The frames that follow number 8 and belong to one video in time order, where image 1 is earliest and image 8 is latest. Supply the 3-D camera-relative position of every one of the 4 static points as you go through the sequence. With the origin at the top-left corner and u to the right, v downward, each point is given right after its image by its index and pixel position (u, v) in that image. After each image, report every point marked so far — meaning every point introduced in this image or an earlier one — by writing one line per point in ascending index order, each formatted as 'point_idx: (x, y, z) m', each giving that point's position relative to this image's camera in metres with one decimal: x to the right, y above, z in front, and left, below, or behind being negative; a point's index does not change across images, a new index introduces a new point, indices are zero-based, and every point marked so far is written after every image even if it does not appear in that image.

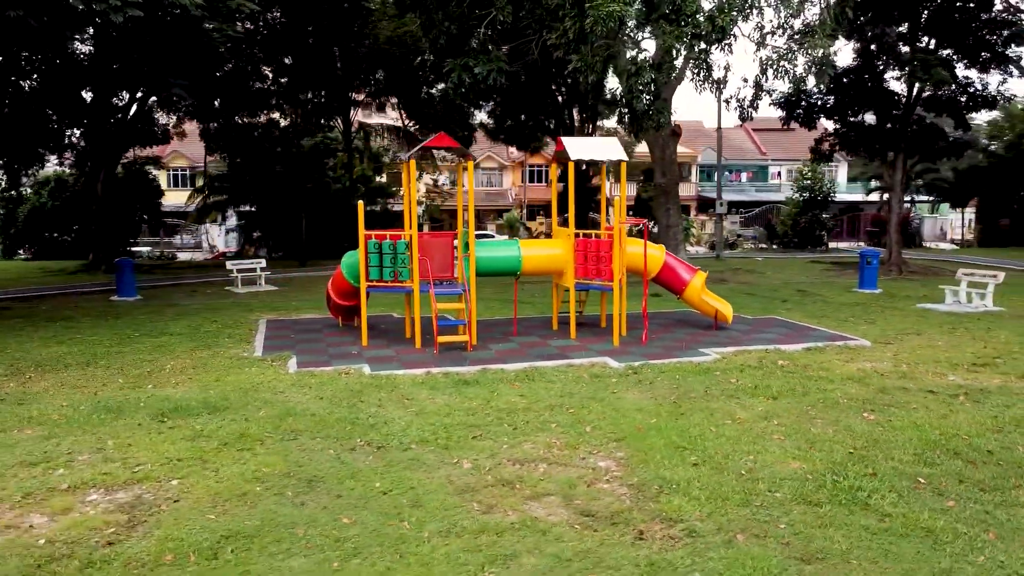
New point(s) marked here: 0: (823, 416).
0: (+2.3, -0.9, +5.9) m
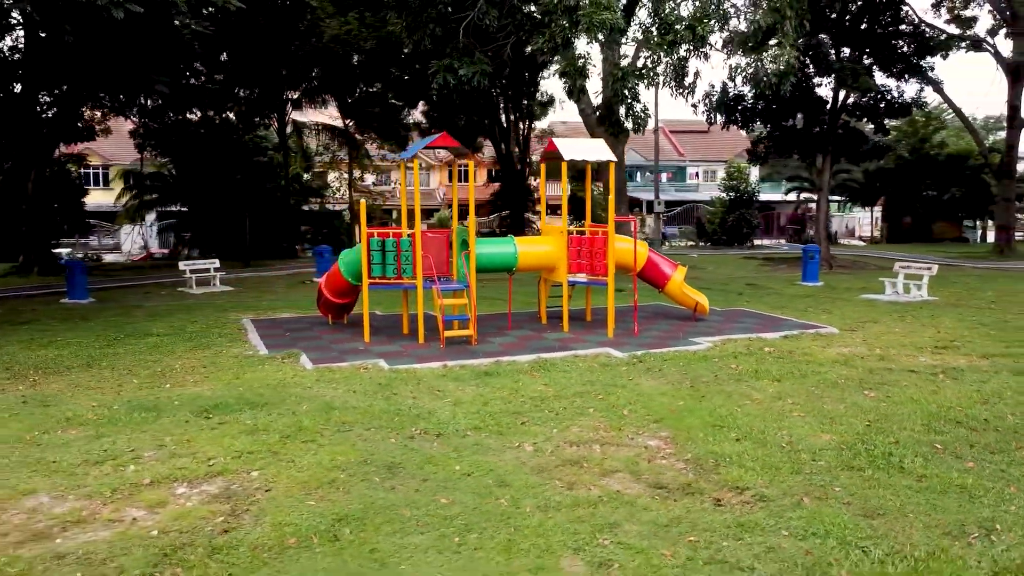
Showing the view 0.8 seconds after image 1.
0: (+2.6, -0.9, +6.5) m
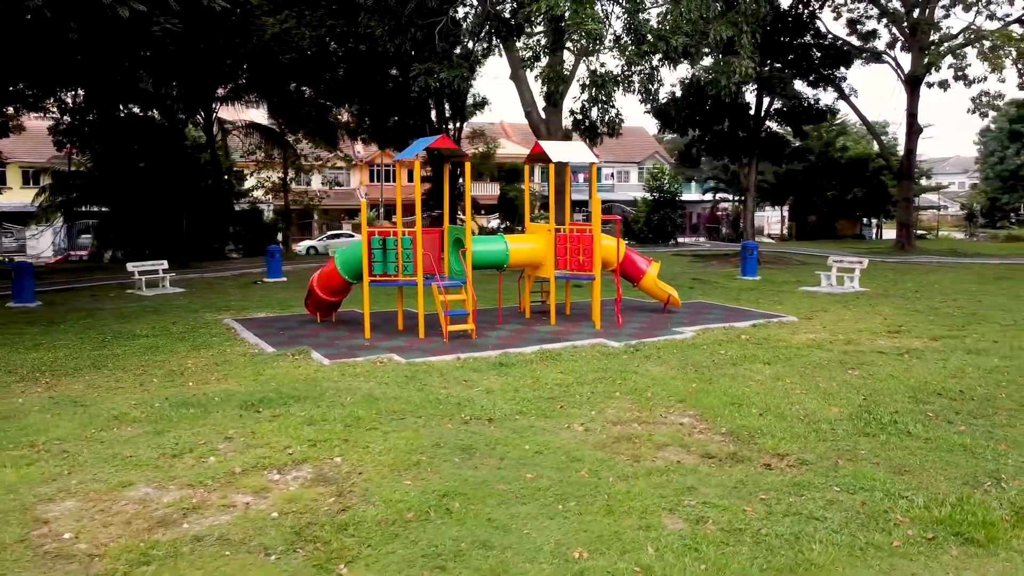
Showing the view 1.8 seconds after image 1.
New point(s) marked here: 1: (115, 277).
0: (+2.8, -0.8, +7.3) m
1: (-7.9, +0.2, +16.1) m
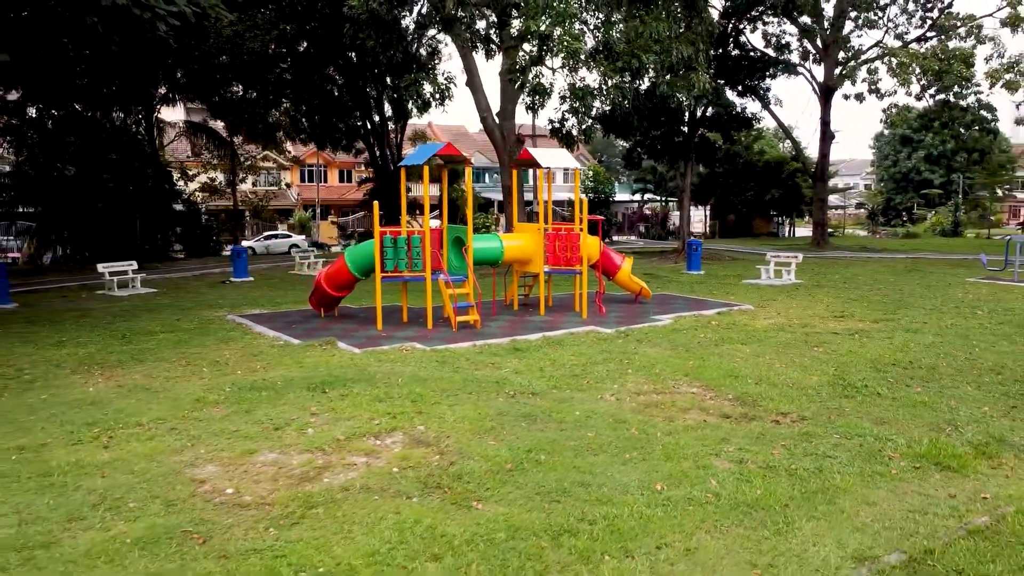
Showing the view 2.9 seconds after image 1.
0: (+2.9, -0.7, +8.5) m
1: (-8.6, +0.2, +16.1) m
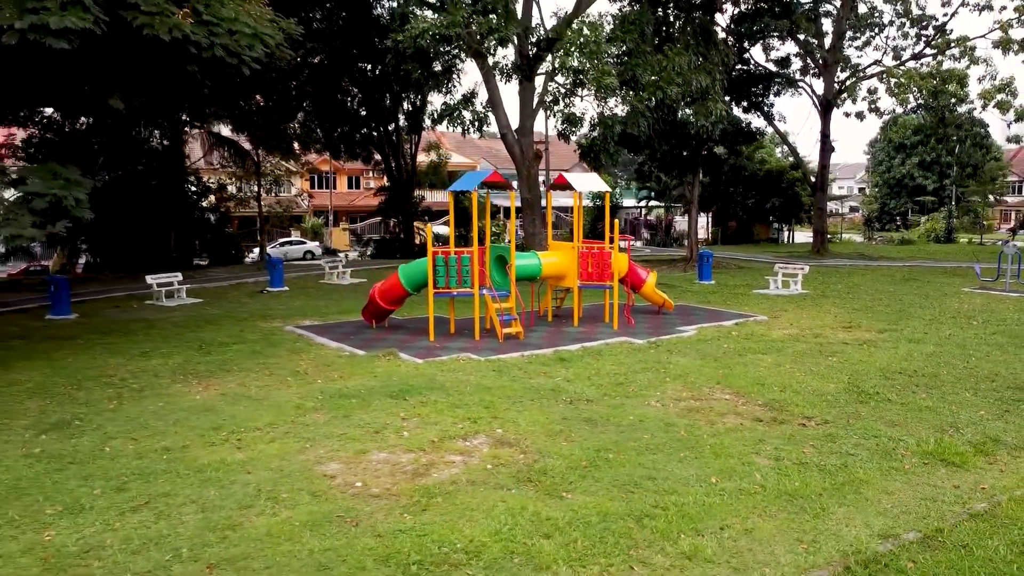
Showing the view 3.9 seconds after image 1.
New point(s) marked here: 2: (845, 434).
0: (+3.5, -0.9, +9.5) m
1: (-8.2, 0.0, +17.0) m
2: (+2.8, -1.3, +6.9) m
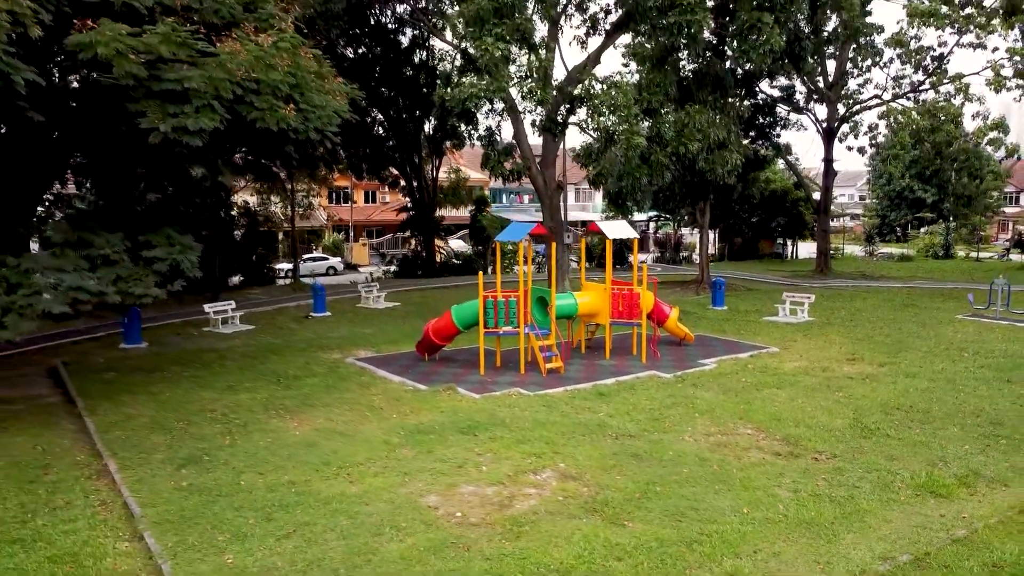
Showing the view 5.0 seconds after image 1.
0: (+4.1, -1.5, +10.8) m
1: (-7.5, -0.6, +18.3) m
2: (+3.5, -1.8, +8.3) m
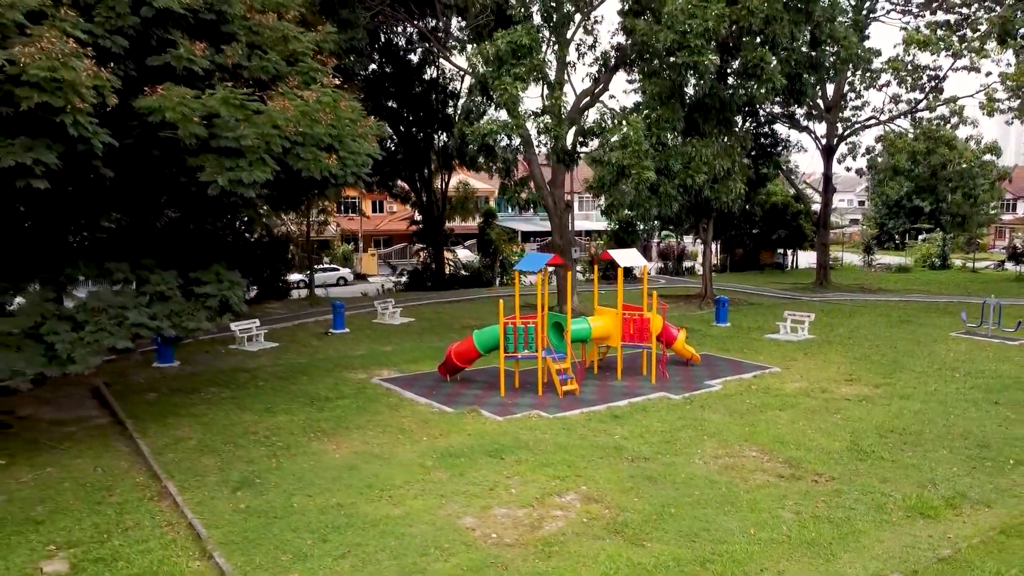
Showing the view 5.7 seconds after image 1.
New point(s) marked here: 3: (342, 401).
0: (+4.4, -1.9, +11.6) m
1: (-7.2, -1.0, +19.1) m
2: (+3.8, -2.3, +9.0) m
3: (-2.7, -1.8, +12.5) m
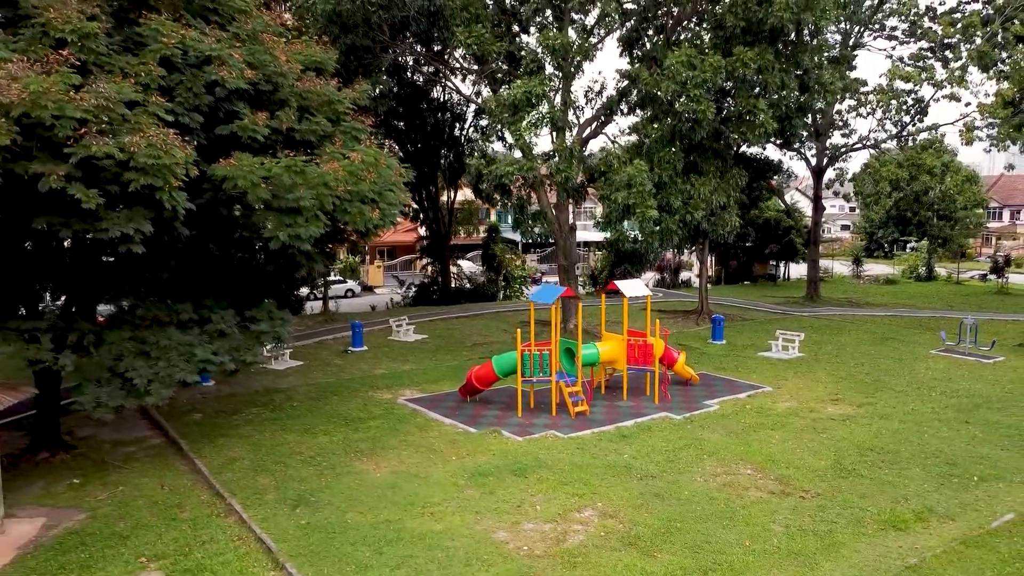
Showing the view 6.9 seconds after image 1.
0: (+4.7, -2.4, +12.9) m
1: (-7.0, -1.6, +20.3) m
2: (+4.1, -2.8, +10.3) m
3: (-2.4, -2.3, +13.8) m
